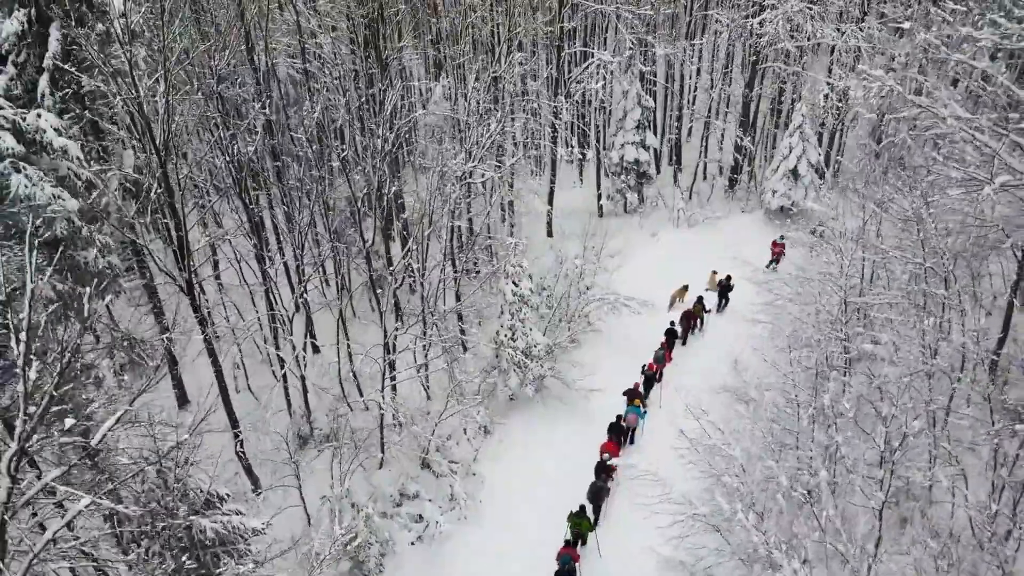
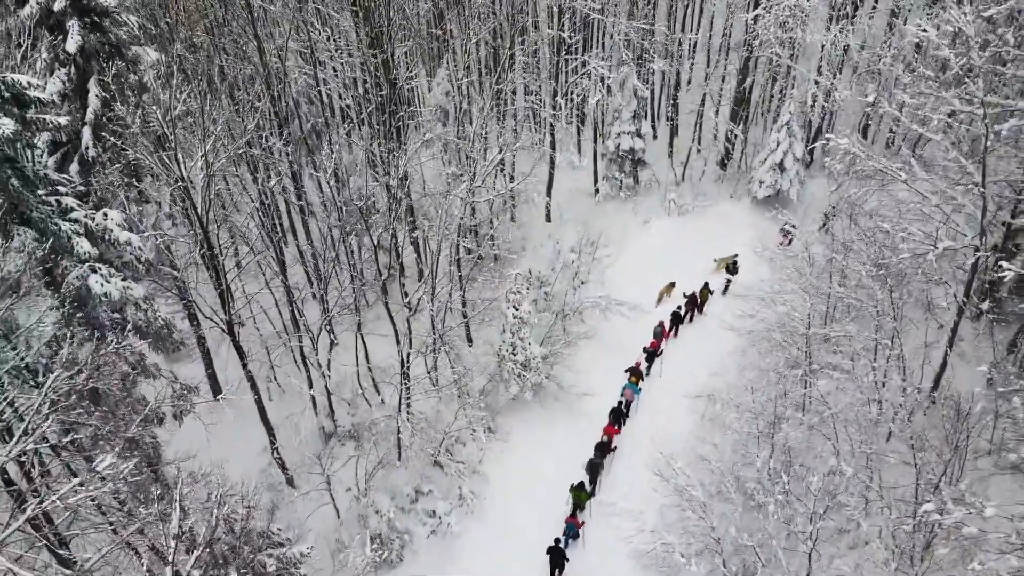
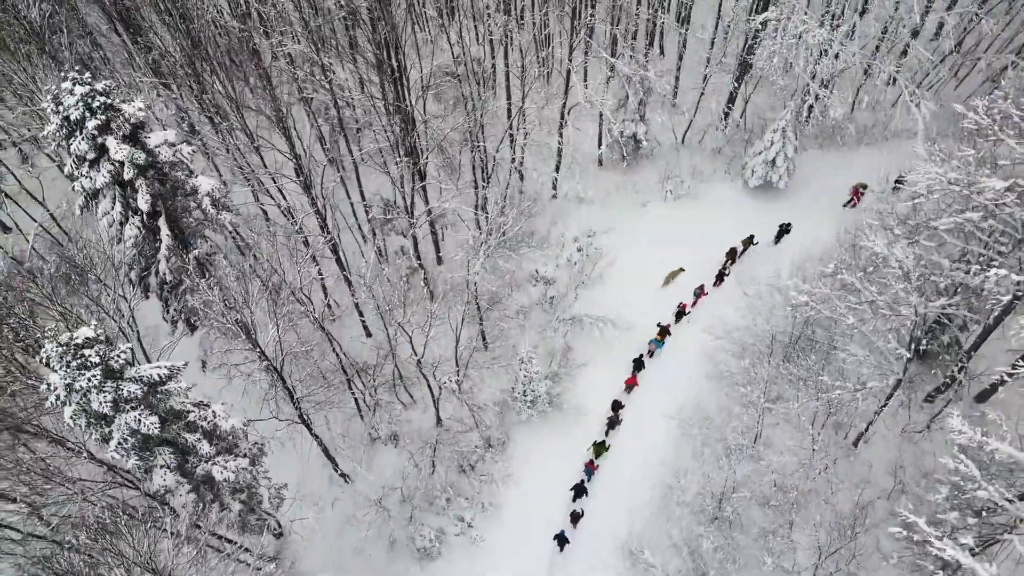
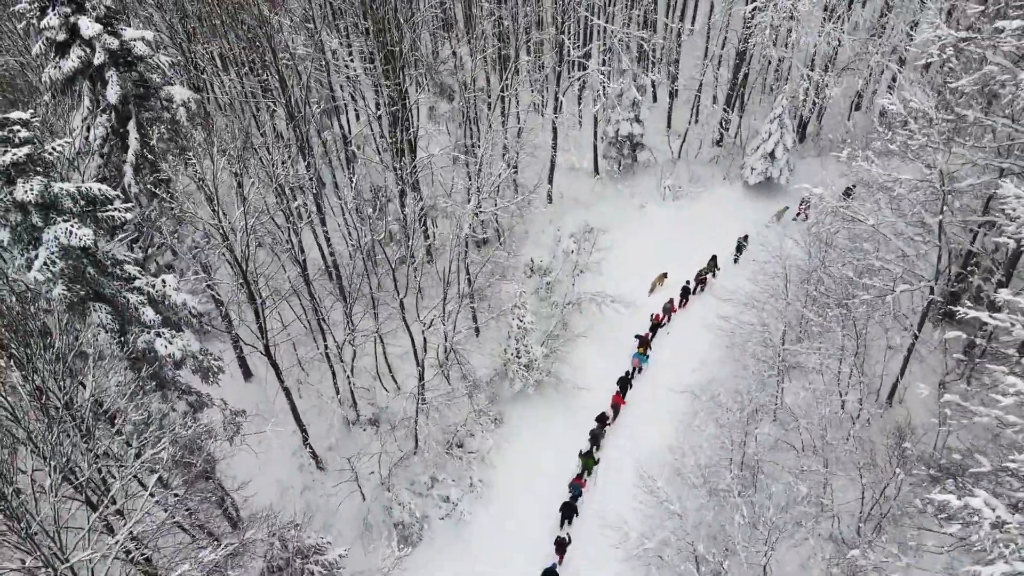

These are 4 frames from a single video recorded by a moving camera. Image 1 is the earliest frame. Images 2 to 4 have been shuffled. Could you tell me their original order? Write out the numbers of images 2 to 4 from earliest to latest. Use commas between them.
2, 4, 3
